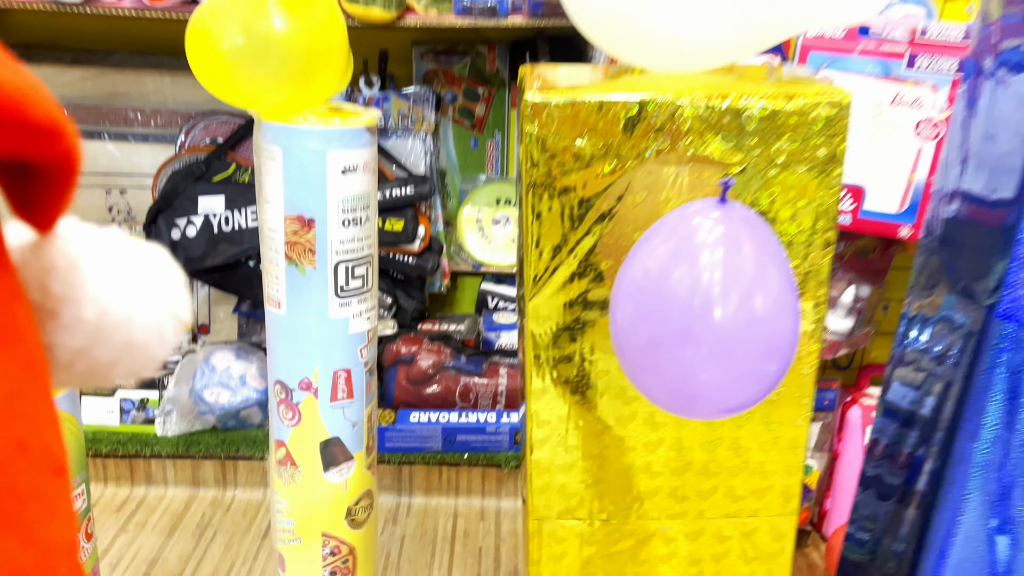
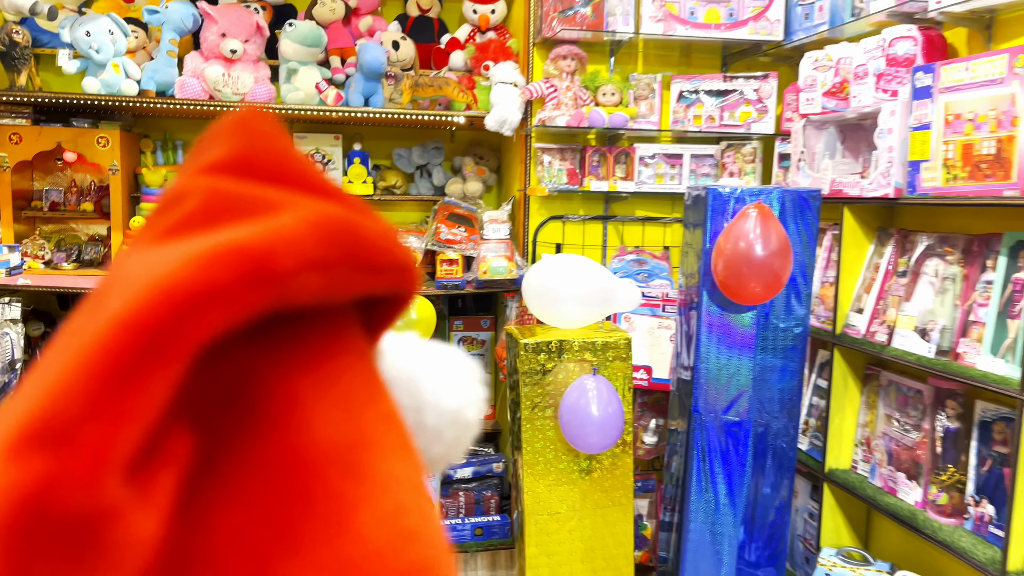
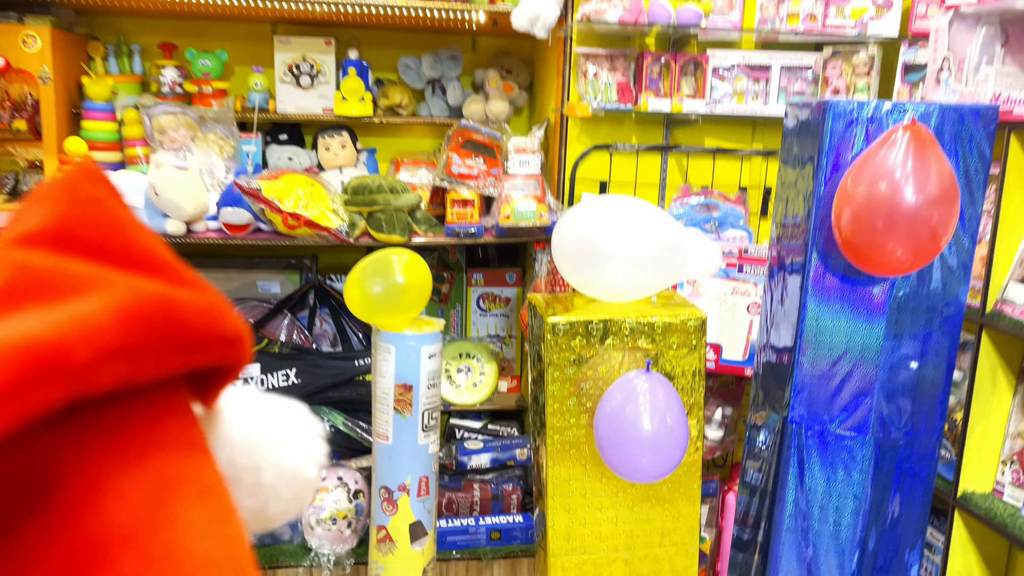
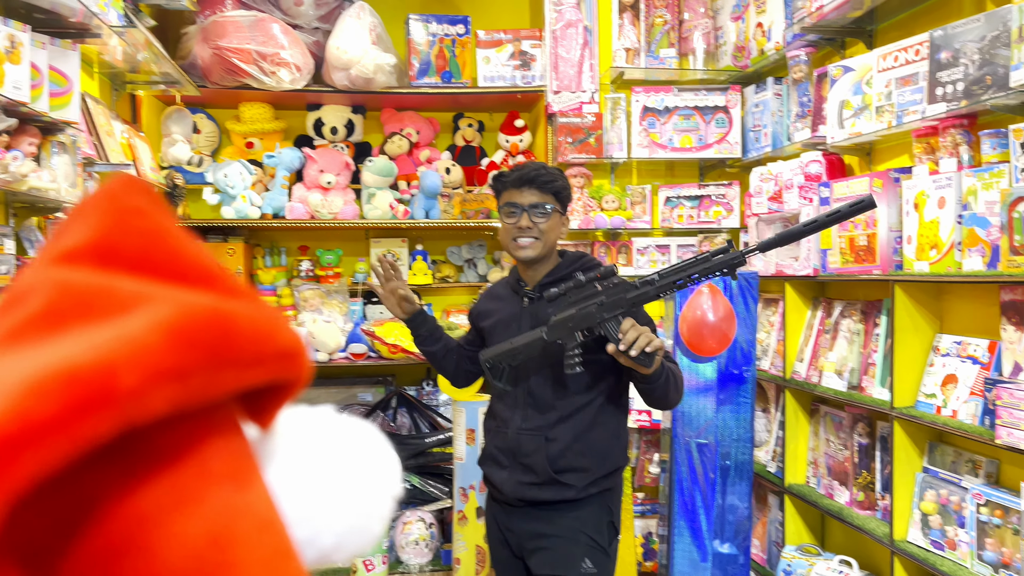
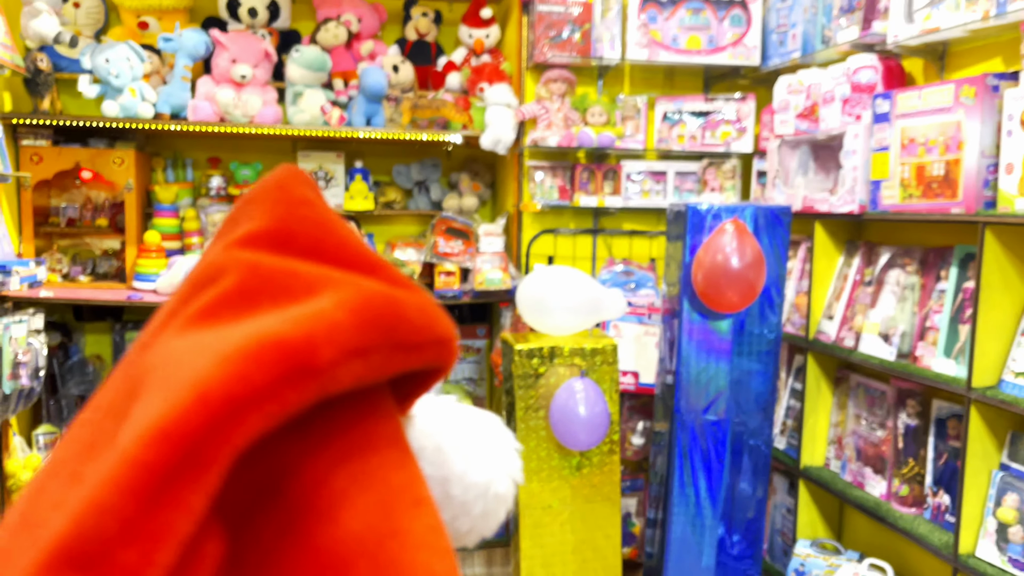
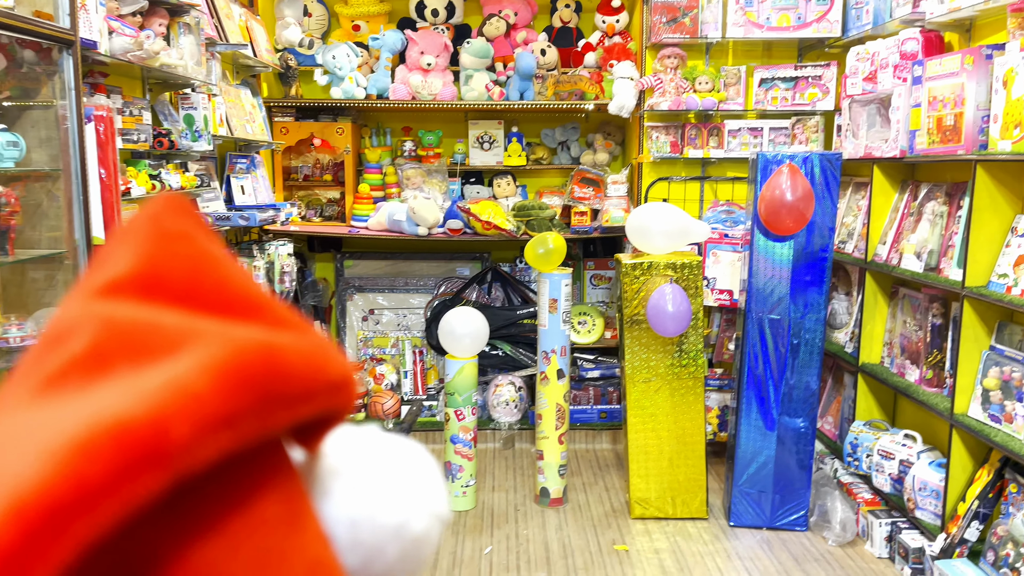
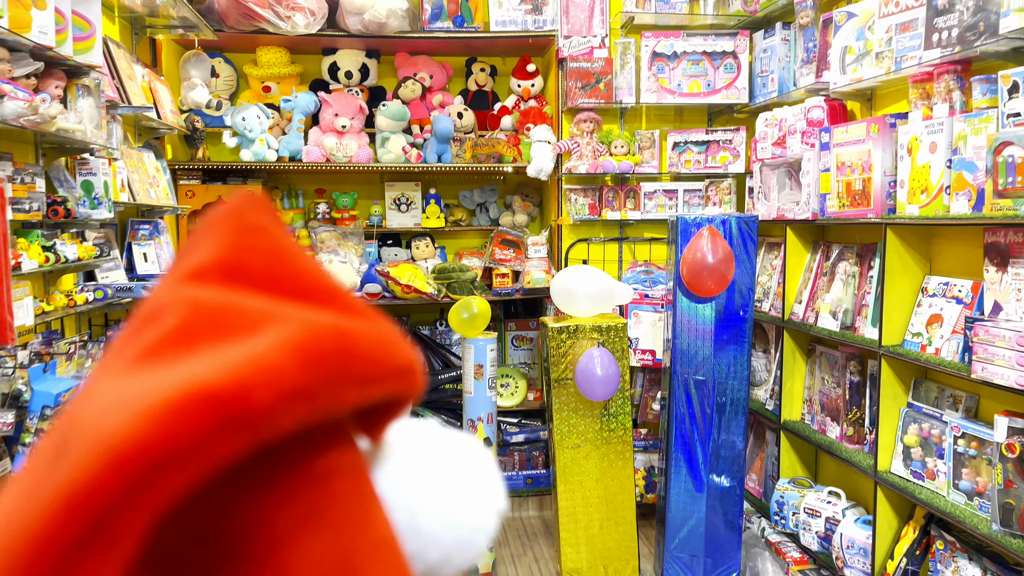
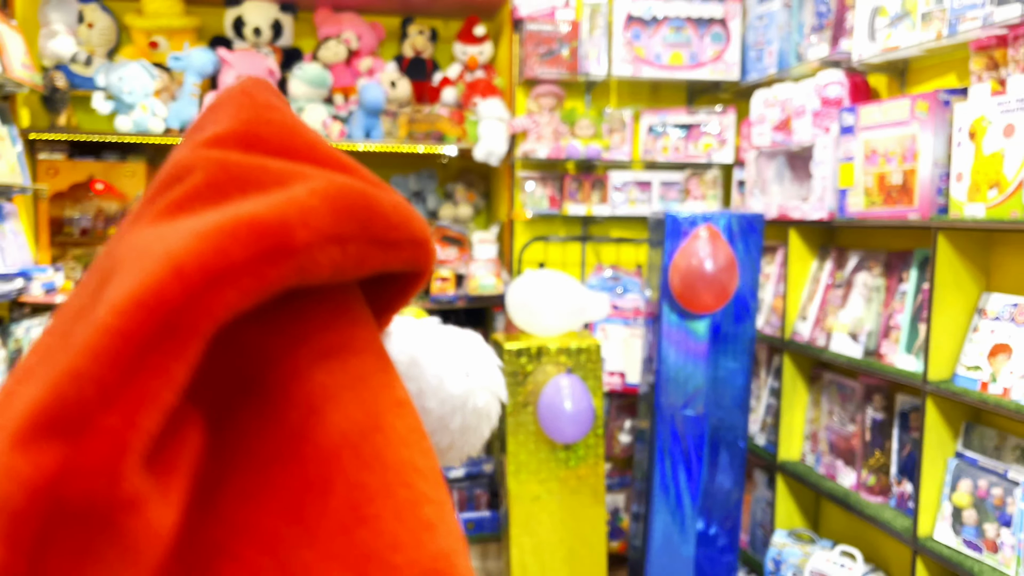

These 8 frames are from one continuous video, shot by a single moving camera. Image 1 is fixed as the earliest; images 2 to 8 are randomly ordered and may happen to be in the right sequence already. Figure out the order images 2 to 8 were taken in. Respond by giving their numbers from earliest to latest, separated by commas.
3, 2, 5, 8, 4, 7, 6
